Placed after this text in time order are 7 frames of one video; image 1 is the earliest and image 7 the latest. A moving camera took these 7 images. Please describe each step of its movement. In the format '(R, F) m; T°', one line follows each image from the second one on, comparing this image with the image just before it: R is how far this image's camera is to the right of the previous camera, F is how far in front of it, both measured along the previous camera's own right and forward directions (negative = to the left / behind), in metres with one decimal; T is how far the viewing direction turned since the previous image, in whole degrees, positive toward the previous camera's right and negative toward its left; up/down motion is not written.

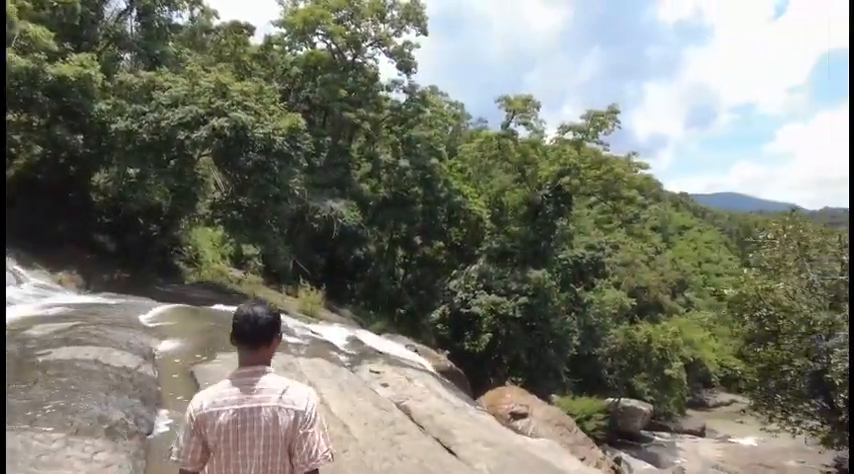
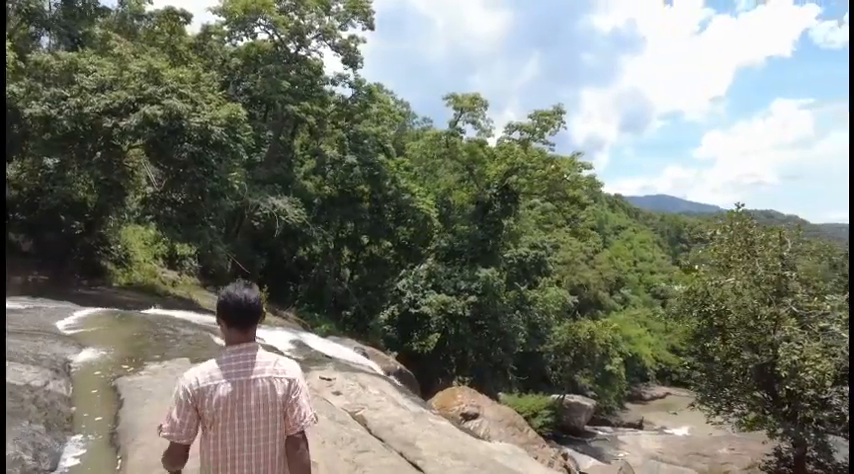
(-0.2, +0.7) m; +5°
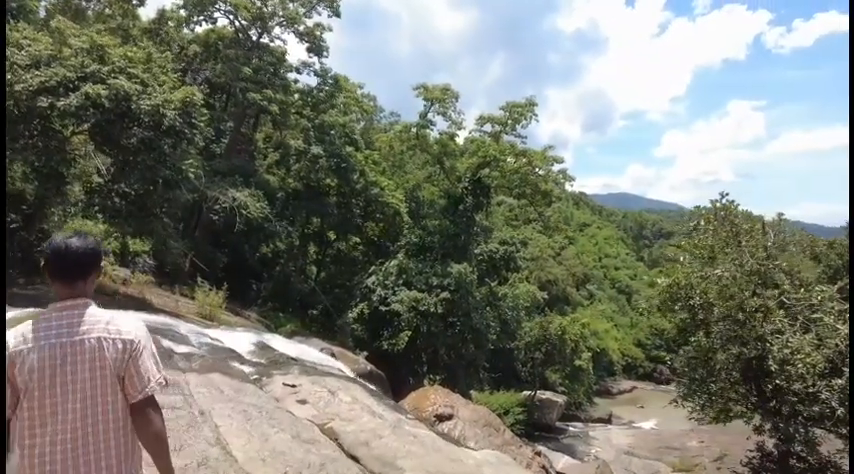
(-0.1, +0.9) m; +3°
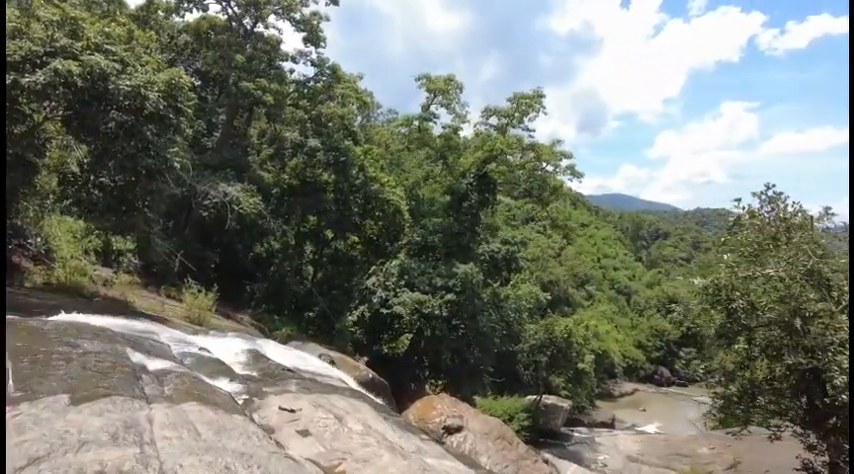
(-0.2, +1.1) m; 0°
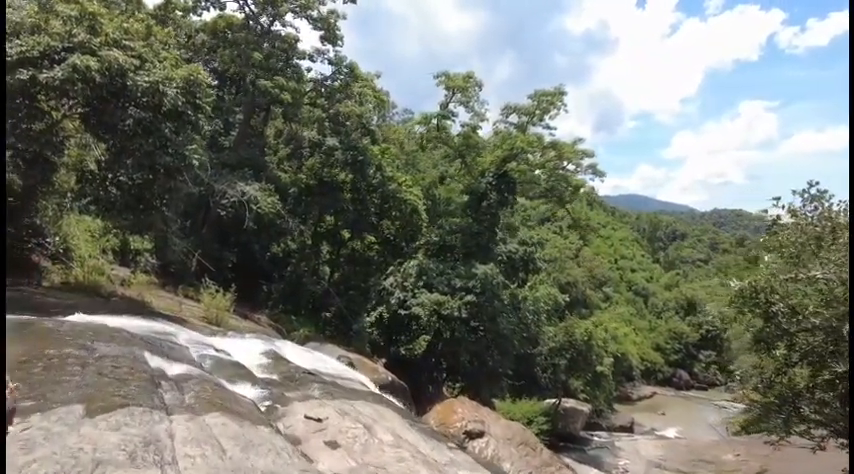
(-0.1, +0.3) m; -1°
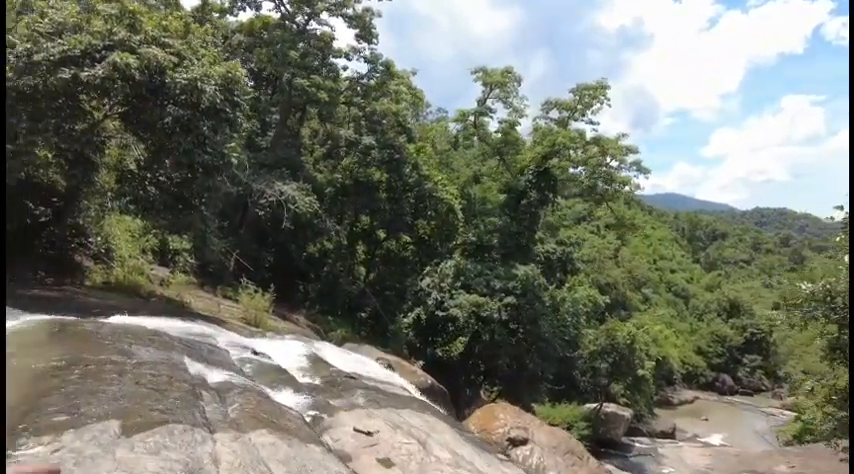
(-0.1, +0.3) m; -3°
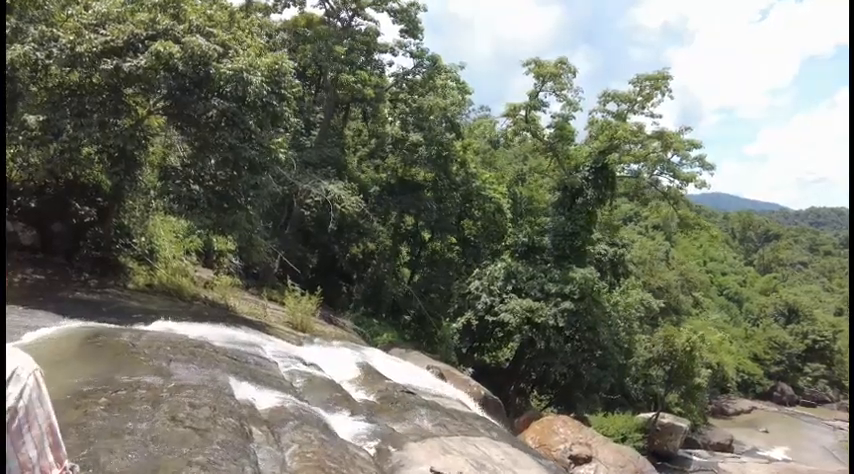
(-0.3, +0.8) m; -3°
